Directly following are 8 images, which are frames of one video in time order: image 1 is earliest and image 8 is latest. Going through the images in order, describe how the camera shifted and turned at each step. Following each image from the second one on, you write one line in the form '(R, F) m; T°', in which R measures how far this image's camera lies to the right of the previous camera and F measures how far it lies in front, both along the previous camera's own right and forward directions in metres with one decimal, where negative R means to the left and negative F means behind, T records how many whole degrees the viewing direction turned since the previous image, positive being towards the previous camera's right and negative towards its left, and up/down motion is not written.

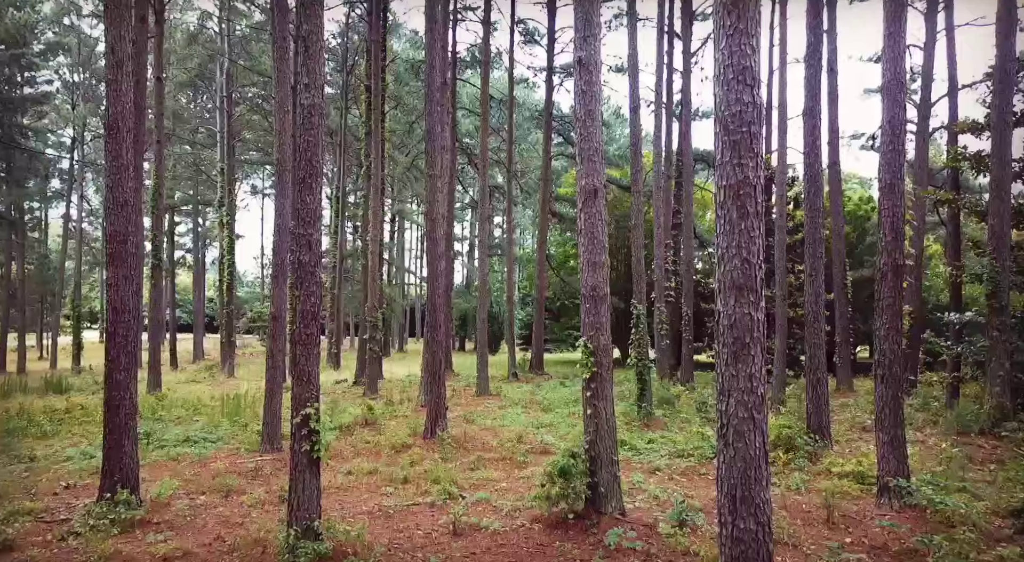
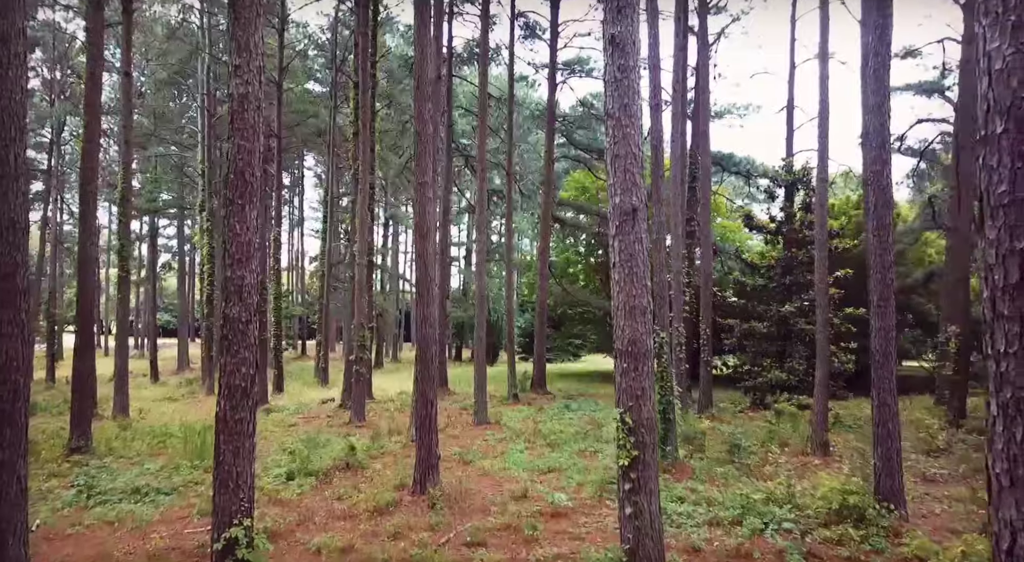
(-0.1, +1.5) m; 0°
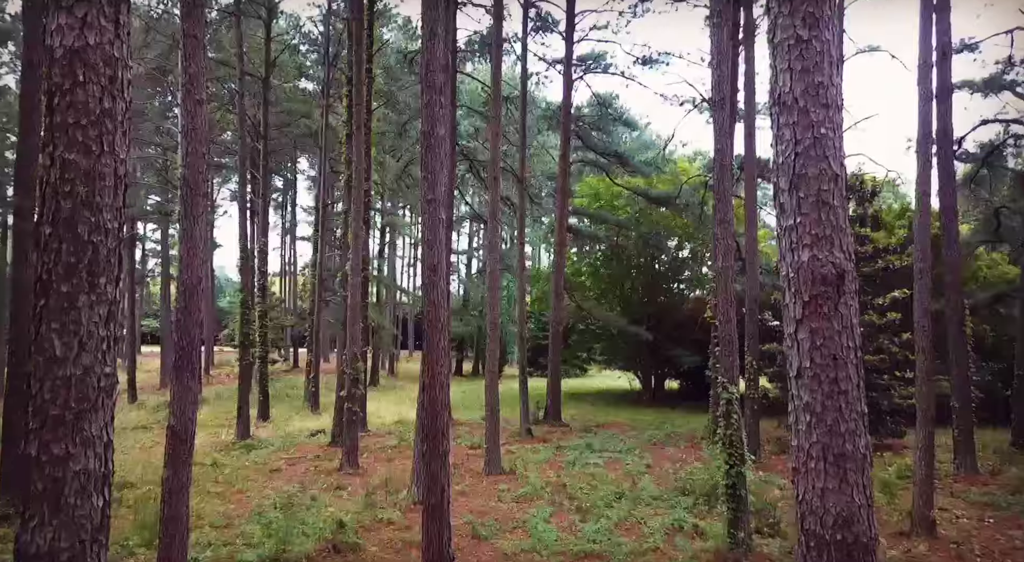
(-0.3, +2.1) m; 0°
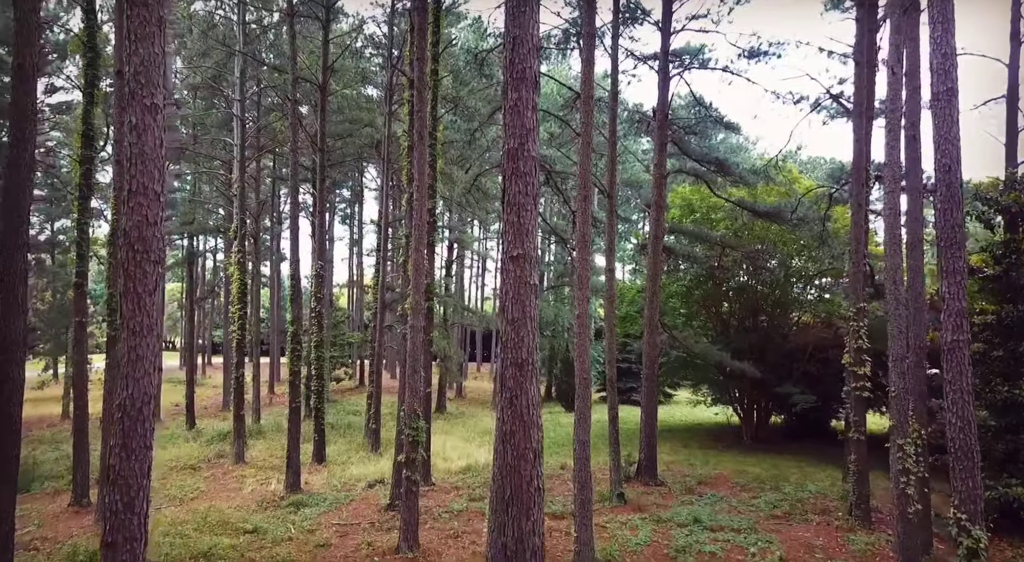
(-0.4, +2.5) m; -5°
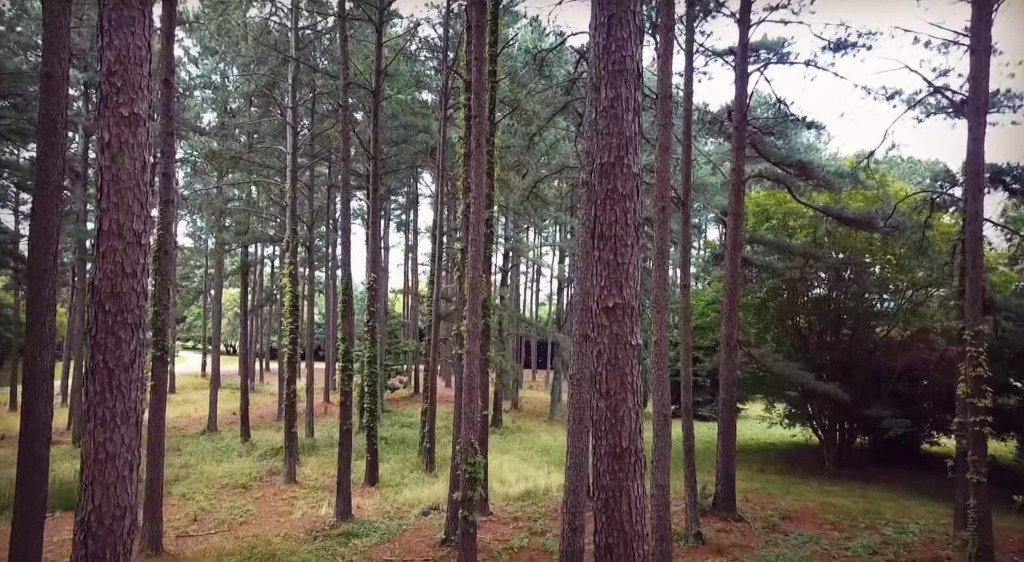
(-0.2, +1.1) m; -4°
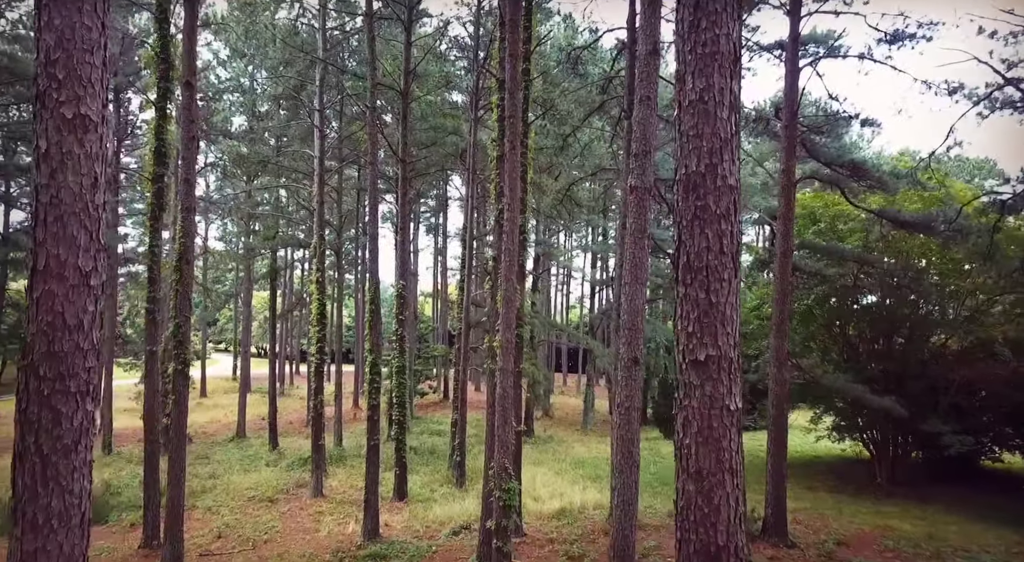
(-0.1, +0.7) m; -2°
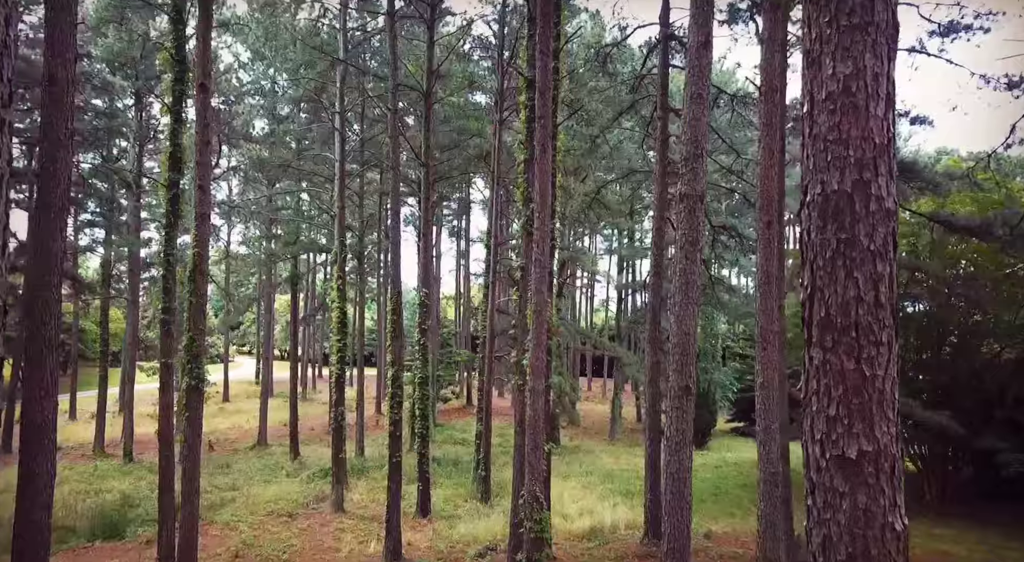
(-0.1, +0.7) m; -2°
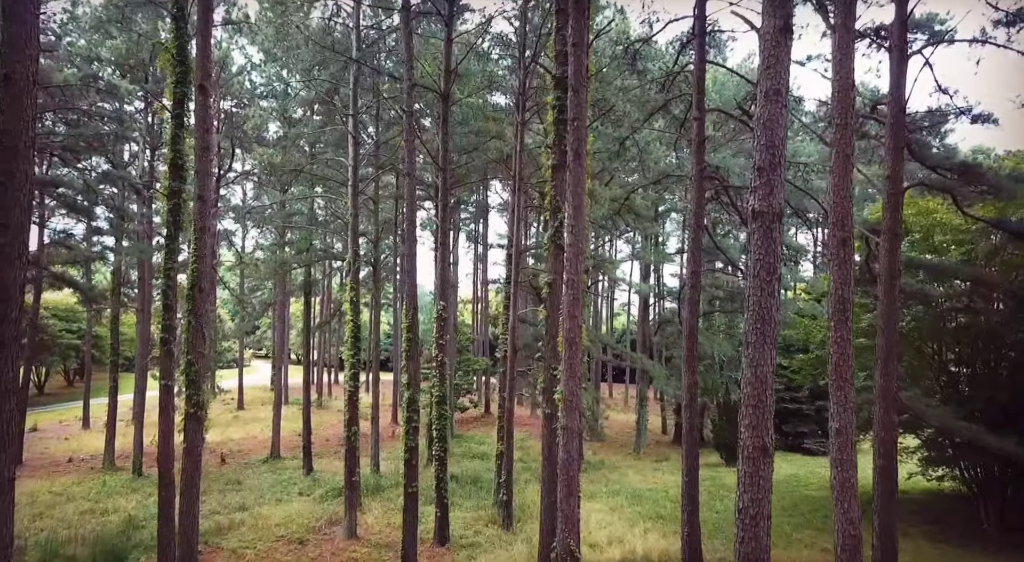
(-0.1, +1.1) m; -1°
